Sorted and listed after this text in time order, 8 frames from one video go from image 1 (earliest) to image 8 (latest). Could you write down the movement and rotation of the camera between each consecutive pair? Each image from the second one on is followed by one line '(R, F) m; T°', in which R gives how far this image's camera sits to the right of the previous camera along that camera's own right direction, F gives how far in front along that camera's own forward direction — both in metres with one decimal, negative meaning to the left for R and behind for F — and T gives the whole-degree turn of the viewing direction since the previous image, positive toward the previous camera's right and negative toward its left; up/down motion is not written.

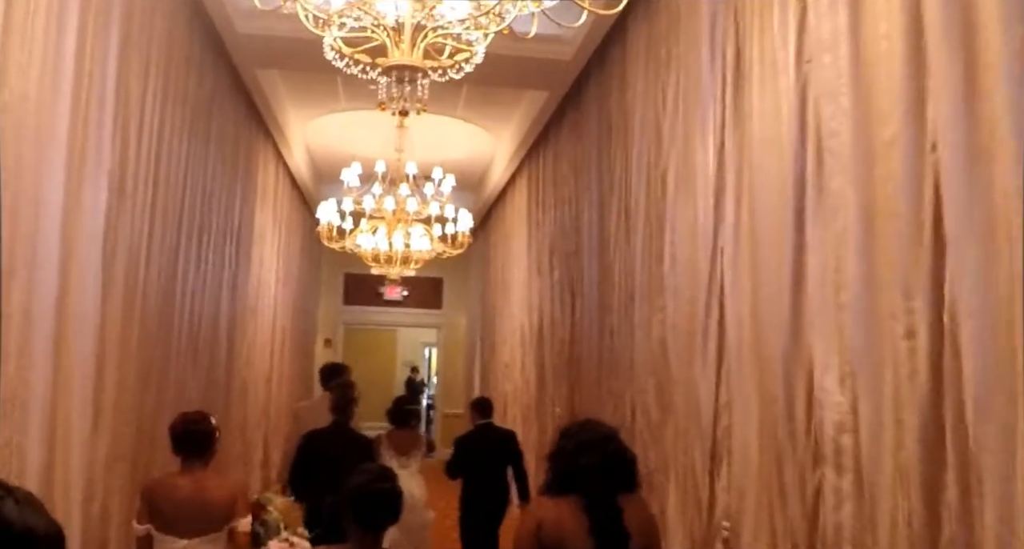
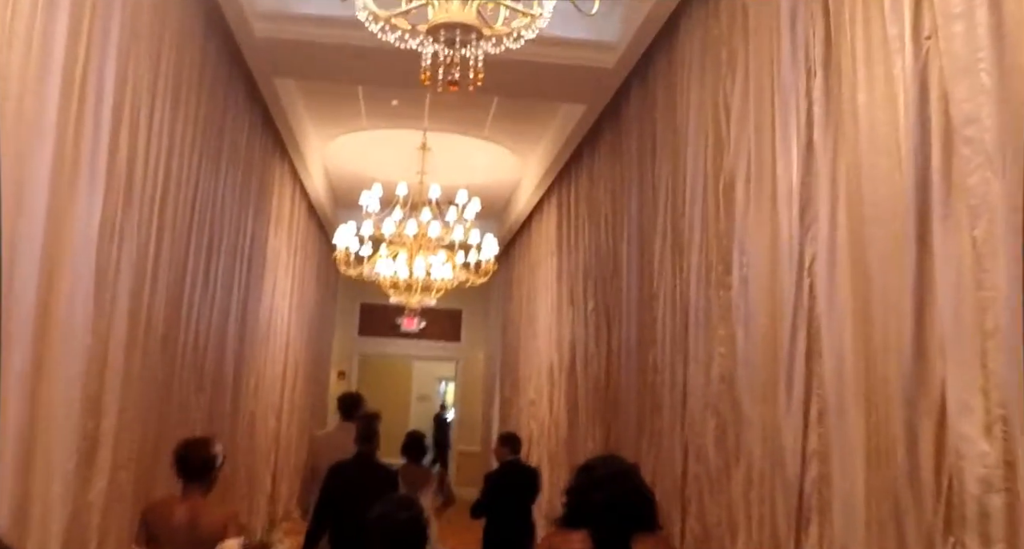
(-0.2, +0.5) m; -1°
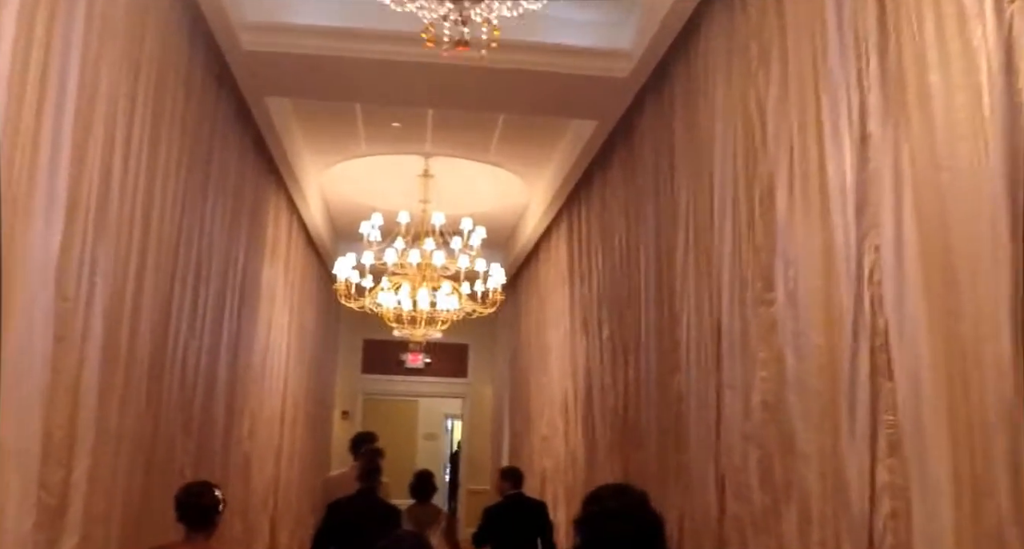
(-0.1, +0.4) m; 0°
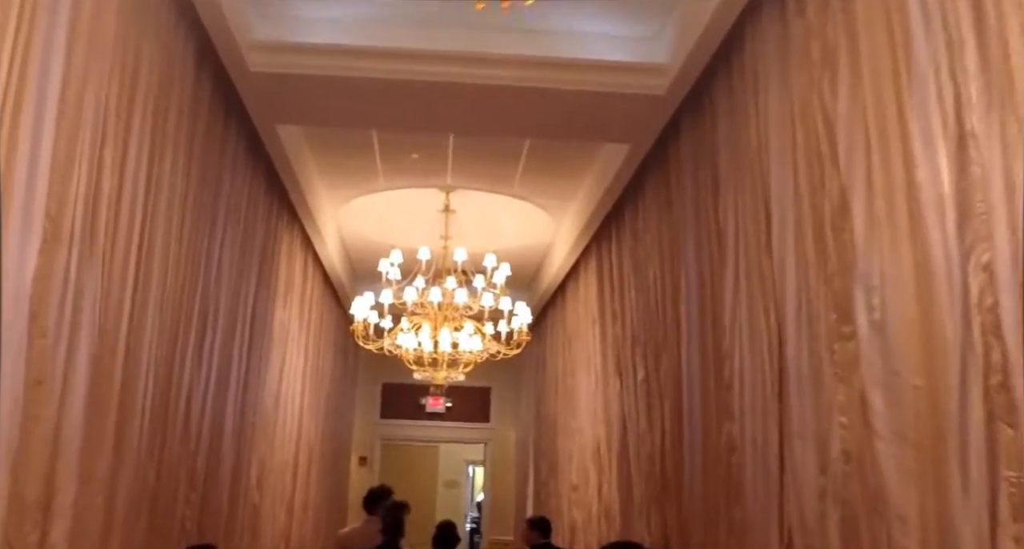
(-0.1, +0.4) m; -1°
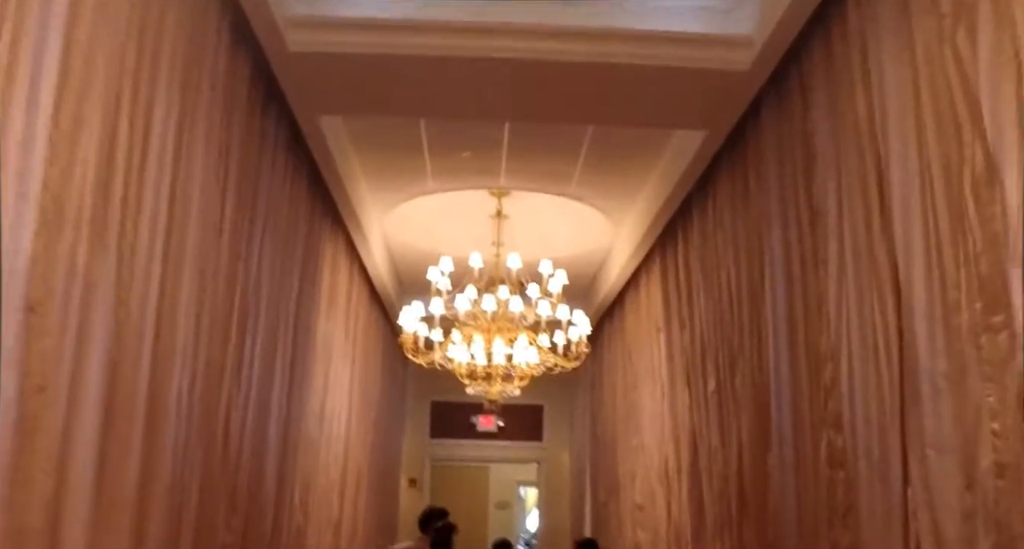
(-0.1, +0.4) m; -3°
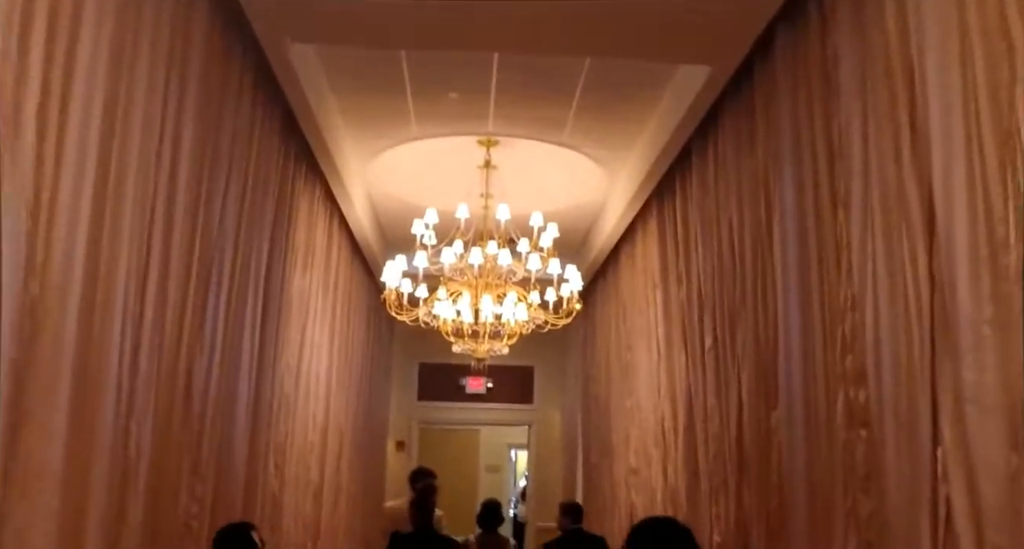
(0.0, +0.3) m; +1°
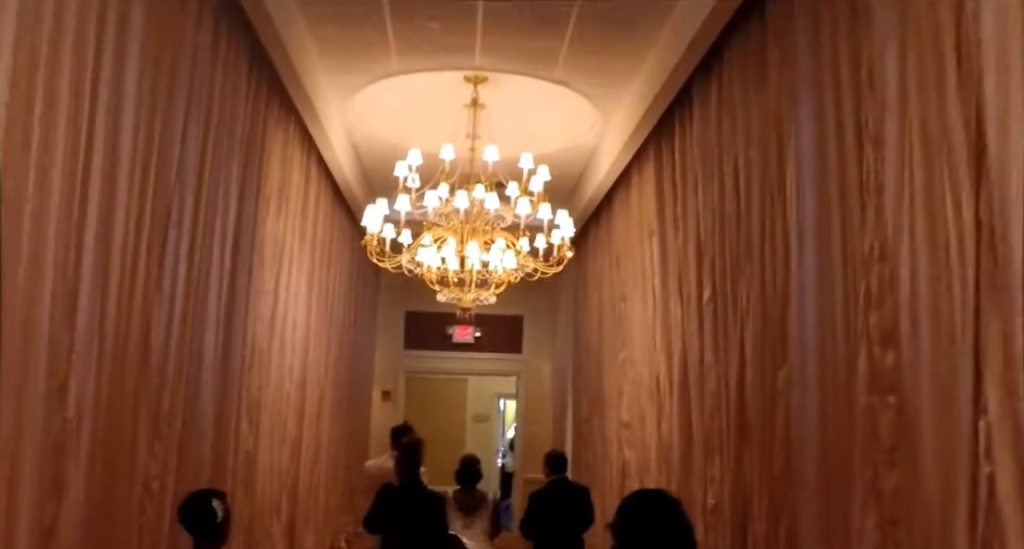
(0.0, +0.3) m; +1°
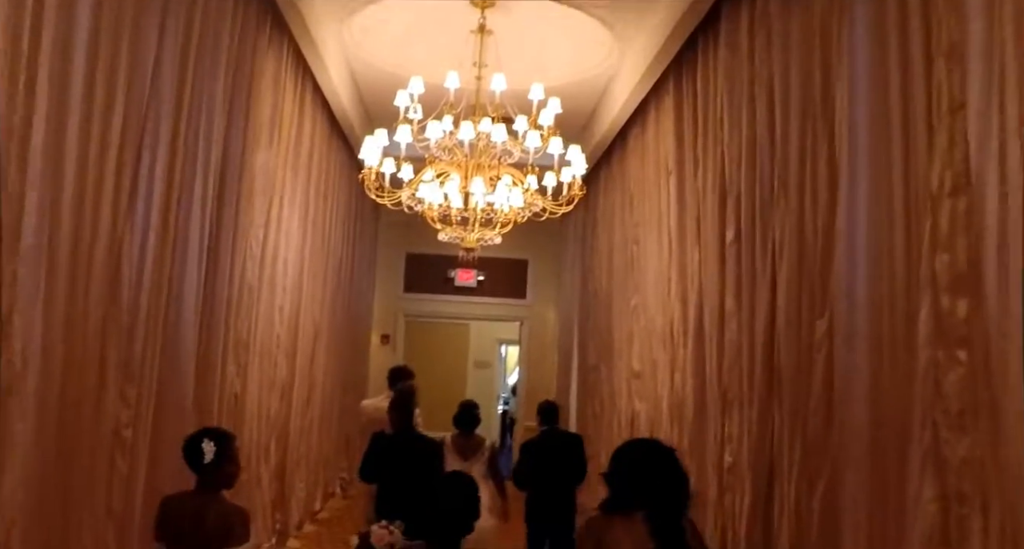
(0.0, +0.3) m; 0°
